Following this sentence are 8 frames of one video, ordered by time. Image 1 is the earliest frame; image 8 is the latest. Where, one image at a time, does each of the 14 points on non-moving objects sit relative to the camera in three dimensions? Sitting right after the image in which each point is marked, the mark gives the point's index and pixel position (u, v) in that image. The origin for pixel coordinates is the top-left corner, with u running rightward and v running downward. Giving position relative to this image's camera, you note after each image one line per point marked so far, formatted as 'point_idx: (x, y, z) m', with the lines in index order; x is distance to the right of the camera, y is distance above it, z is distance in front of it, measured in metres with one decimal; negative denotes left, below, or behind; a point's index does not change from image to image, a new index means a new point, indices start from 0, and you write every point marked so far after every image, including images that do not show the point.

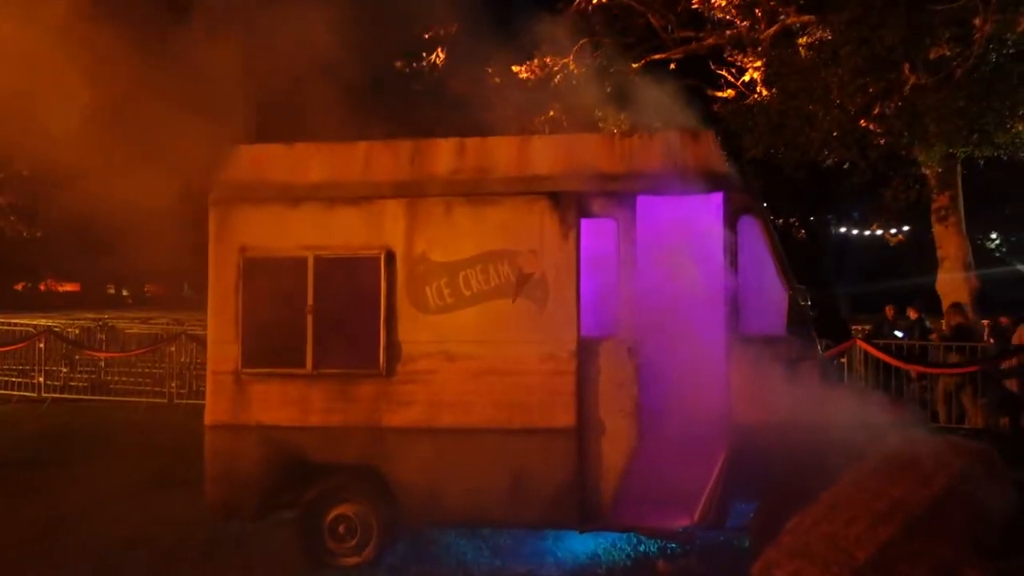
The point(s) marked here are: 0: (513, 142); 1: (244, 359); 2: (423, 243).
0: (0.0, +1.1, +7.1) m
1: (-2.1, -0.6, +7.2) m
2: (-0.7, +0.4, +7.1) m
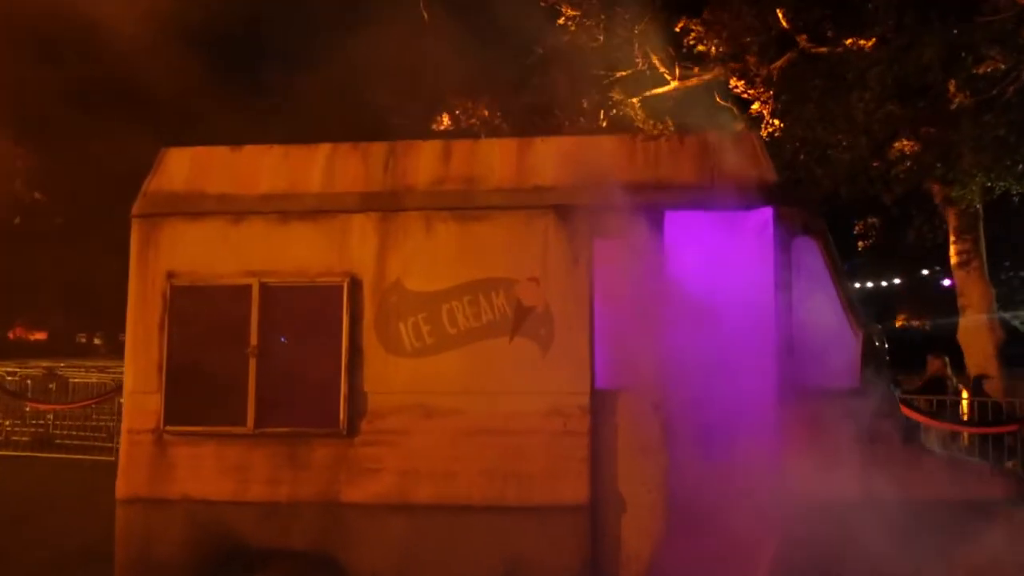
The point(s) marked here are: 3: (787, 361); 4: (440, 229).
0: (0.0, +0.9, +5.7) m
1: (-2.2, -0.8, +5.7) m
2: (-0.7, +0.1, +5.6) m
3: (+1.7, -0.4, +5.4) m
4: (-0.4, +0.4, +5.6) m
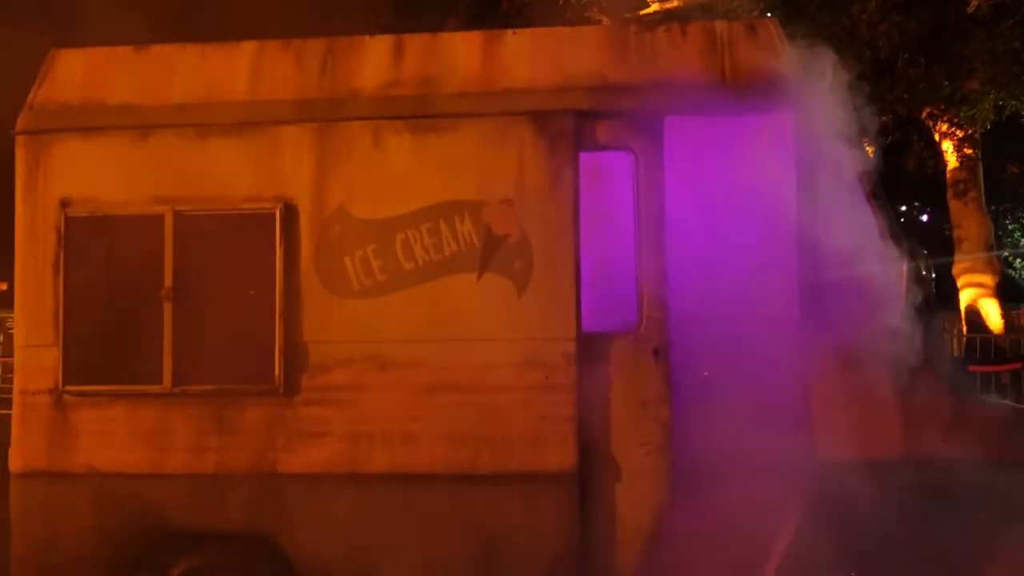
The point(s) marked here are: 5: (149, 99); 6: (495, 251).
0: (-0.2, +1.3, +4.7) m
1: (-2.3, -0.4, +4.7) m
2: (-0.9, +0.5, +4.6) m
3: (+1.5, 0.0, +4.5) m
4: (-0.6, +0.7, +4.6) m
5: (-1.9, +1.0, +4.8) m
6: (-0.1, +0.2, +4.5) m
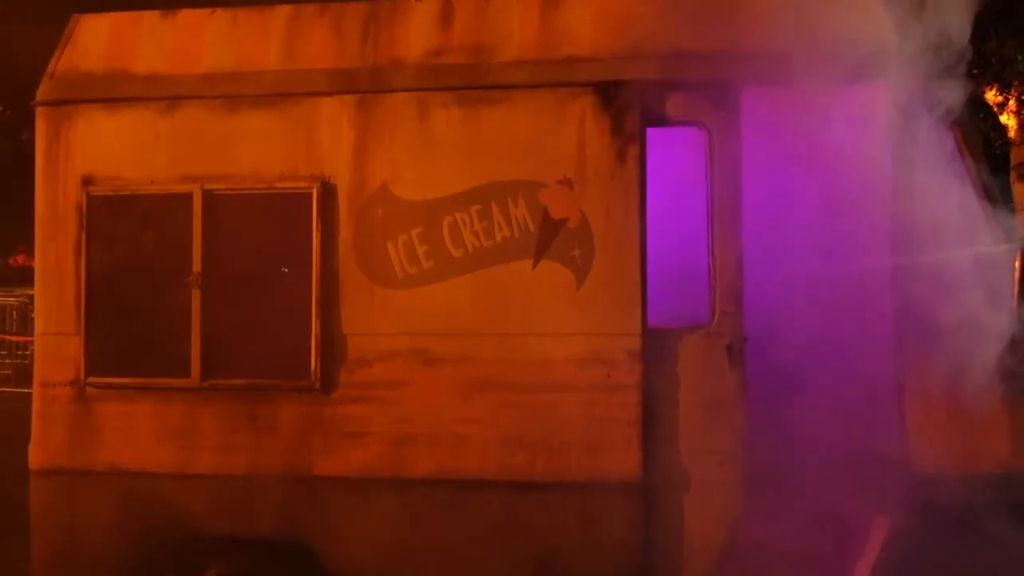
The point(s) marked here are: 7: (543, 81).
0: (+0.1, +1.3, +4.3) m
1: (-2.0, -0.4, +4.4) m
2: (-0.6, +0.6, +4.2) m
3: (+1.8, 0.0, +4.1) m
4: (-0.3, +0.8, +4.2) m
5: (-1.6, +1.1, +4.5) m
6: (+0.2, +0.2, +4.1) m
7: (+0.1, +0.9, +4.1) m
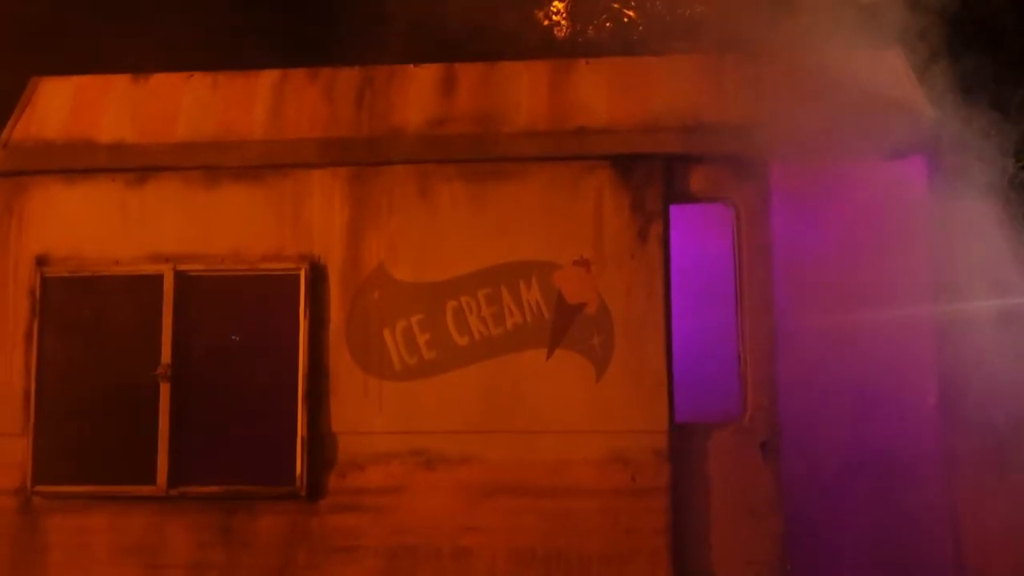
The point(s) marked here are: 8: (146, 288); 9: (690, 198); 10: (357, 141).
0: (+0.1, +0.9, +4.0) m
1: (-2.0, -0.8, +3.8) m
2: (-0.6, +0.2, +3.8) m
3: (+1.8, -0.4, +3.7) m
4: (-0.3, +0.4, +3.8) m
5: (-1.6, +0.7, +4.0) m
6: (+0.2, -0.1, +3.7) m
7: (+0.2, +0.6, +3.8) m
8: (-1.6, 0.0, +3.9) m
9: (+0.8, +0.4, +3.8) m
10: (-0.7, +0.6, +3.9) m
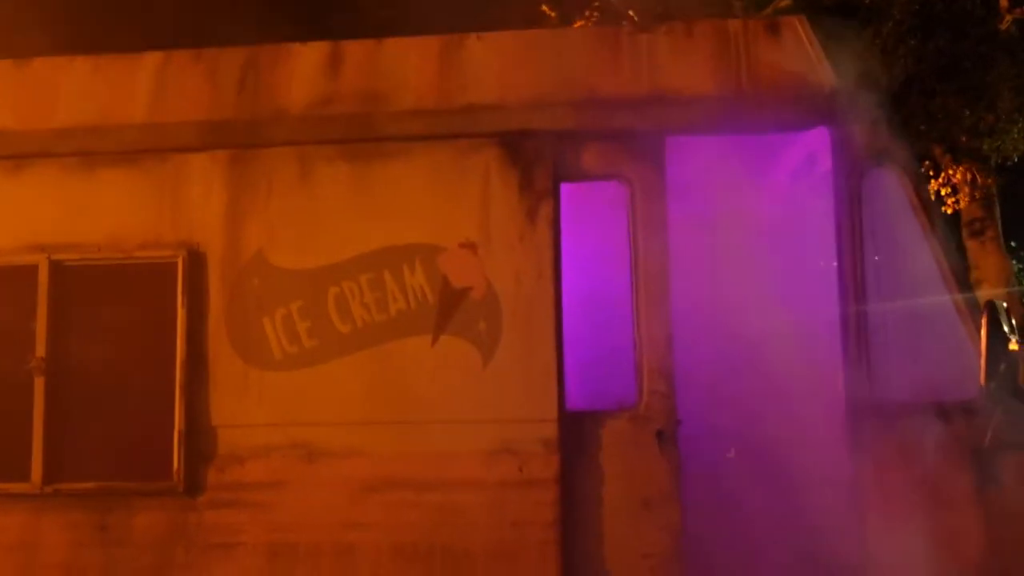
0: (-0.3, +1.0, +3.8) m
1: (-2.5, -0.7, +3.7) m
2: (-1.0, +0.2, +3.7) m
3: (+1.4, -0.3, +3.6) m
4: (-0.8, +0.5, +3.7) m
5: (-2.1, +0.7, +3.9) m
6: (-0.2, -0.1, +3.6) m
7: (-0.3, +0.6, +3.6) m
8: (-2.0, 0.0, +3.7) m
9: (+0.3, +0.4, +3.7) m
10: (-1.1, +0.7, +3.8) m
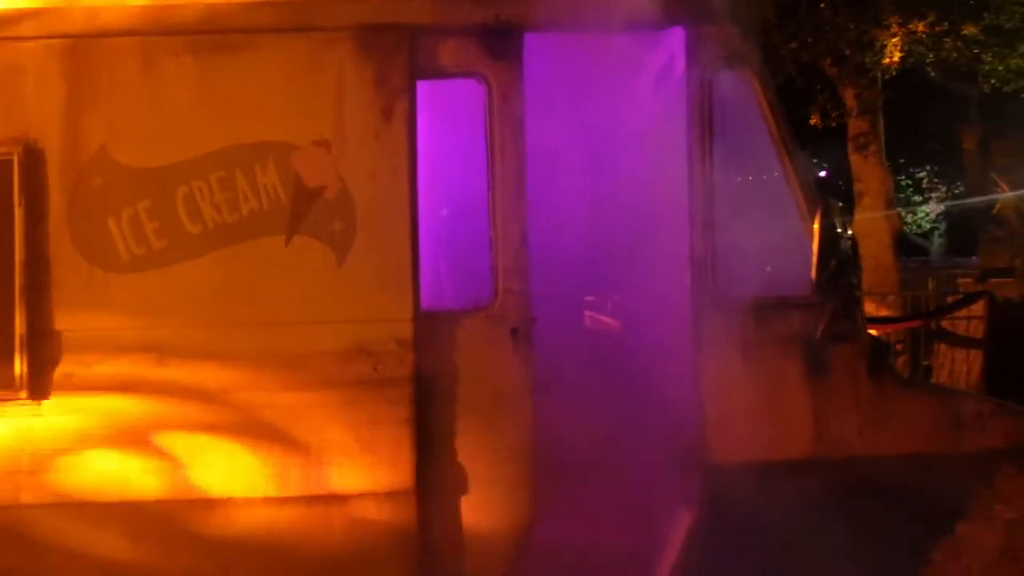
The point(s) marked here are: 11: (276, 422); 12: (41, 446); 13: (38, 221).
0: (-0.9, +1.4, +3.6) m
1: (-3.0, -0.3, +3.5) m
2: (-1.6, +0.6, +3.5) m
3: (+0.8, +0.1, +3.7) m
4: (-1.3, +0.9, +3.5) m
5: (-2.7, +1.1, +3.6) m
6: (-0.8, +0.3, +3.5) m
7: (-0.8, +1.0, +3.5) m
8: (-2.6, +0.4, +3.5) m
9: (-0.3, +0.8, +3.6) m
10: (-1.7, +1.1, +3.5) m
11: (-0.9, -0.5, +3.5) m
12: (-1.8, -0.6, +3.5) m
13: (-1.8, +0.3, +3.5) m
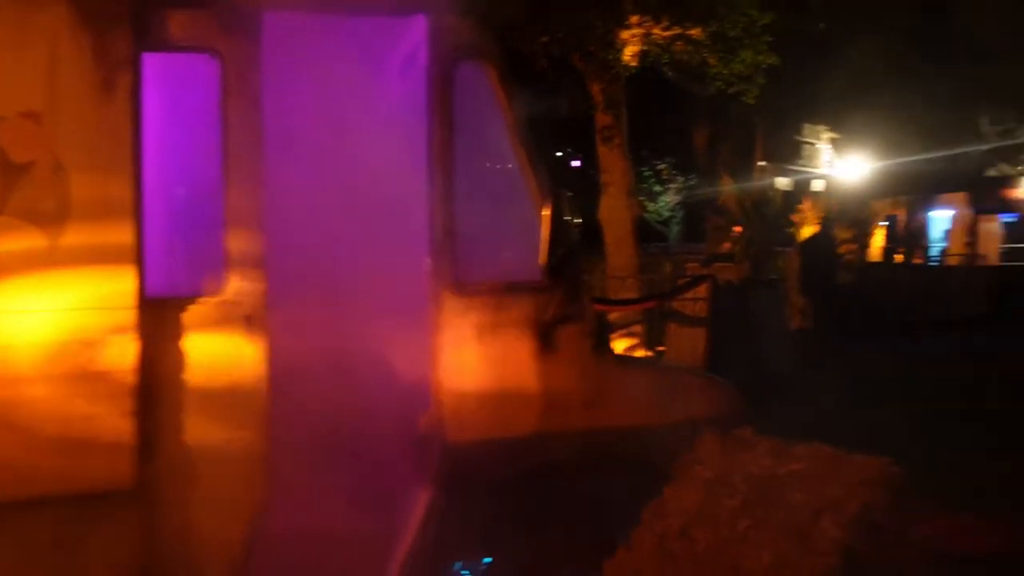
0: (-1.9, +1.5, +3.3) m
1: (-3.9, -0.3, +2.6) m
2: (-2.5, +0.7, +3.0) m
3: (-0.3, +0.2, +3.8) m
4: (-2.3, +0.9, +3.1) m
5: (-3.6, +1.2, +2.8) m
6: (-1.8, +0.4, +3.2) m
7: (-1.8, +1.1, +3.2) m
8: (-3.5, +0.5, +2.7) m
9: (-1.3, +0.9, +3.4) m
10: (-2.7, +1.1, +3.0) m
11: (-1.9, -0.5, +3.2) m
12: (-2.7, -0.6, +2.9) m
13: (-2.8, +0.3, +2.9) m
